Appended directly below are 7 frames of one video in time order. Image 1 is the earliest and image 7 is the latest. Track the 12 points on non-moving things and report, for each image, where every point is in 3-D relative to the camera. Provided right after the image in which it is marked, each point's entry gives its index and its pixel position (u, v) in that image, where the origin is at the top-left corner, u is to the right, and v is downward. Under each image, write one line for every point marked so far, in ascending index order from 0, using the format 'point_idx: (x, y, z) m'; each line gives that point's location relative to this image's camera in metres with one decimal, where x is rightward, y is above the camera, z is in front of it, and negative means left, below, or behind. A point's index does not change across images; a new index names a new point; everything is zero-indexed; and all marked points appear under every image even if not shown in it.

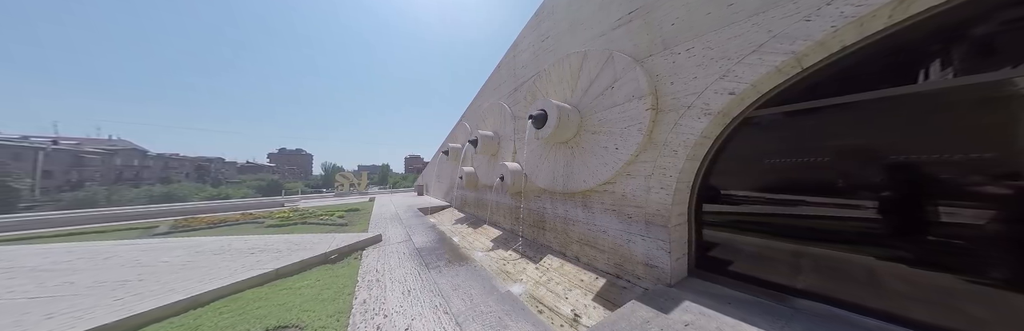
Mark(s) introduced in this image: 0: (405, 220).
0: (-4.8, -2.7, +8.5) m
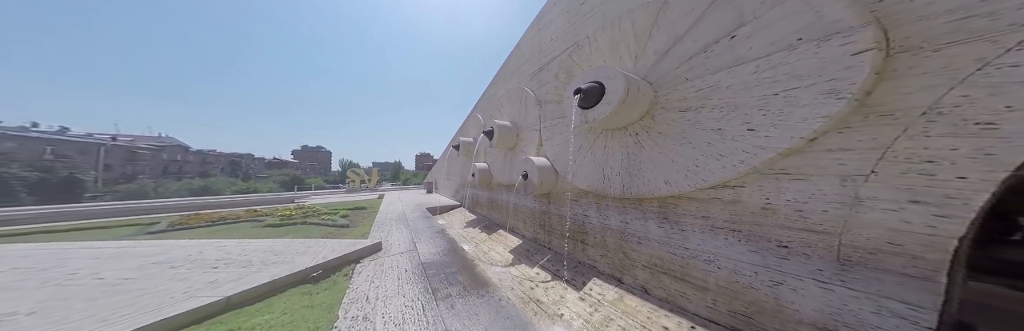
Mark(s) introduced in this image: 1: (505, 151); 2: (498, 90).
0: (-4.2, -2.5, +7.8) m
1: (-0.1, +0.5, +6.0) m
2: (-0.4, +2.7, +6.5) m
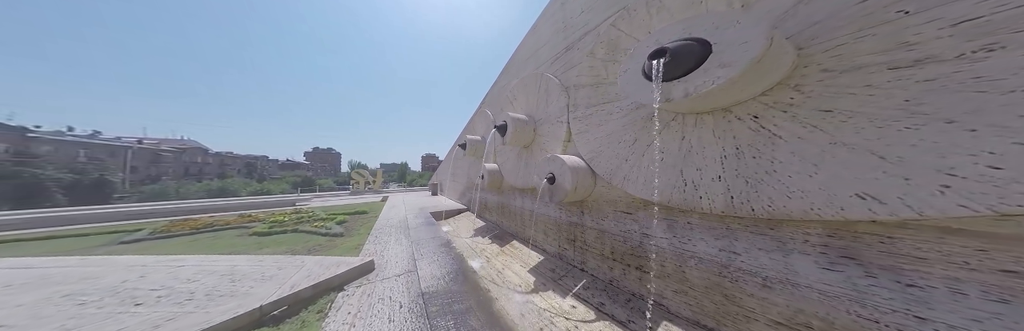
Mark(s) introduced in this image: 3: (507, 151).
0: (-3.8, -2.5, +7.1) m
1: (+0.3, +0.4, +5.2) m
2: (0.0, +2.7, +5.8) m
3: (0.0, +0.5, +5.9) m
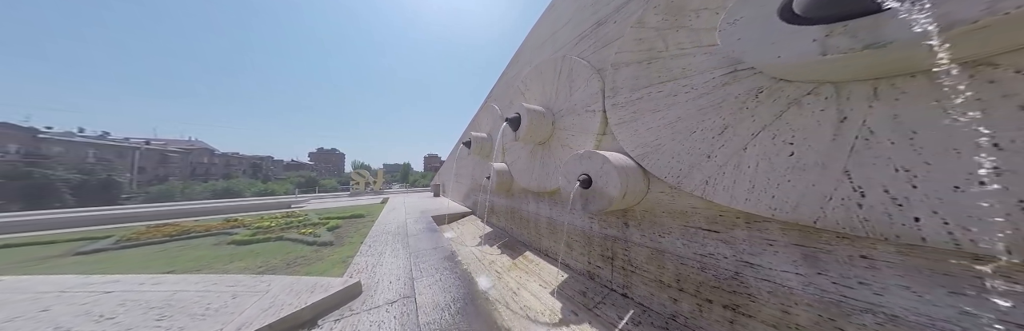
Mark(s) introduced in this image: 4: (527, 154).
0: (-3.4, -2.5, +6.4) m
1: (+0.6, +0.4, +4.6) m
2: (+0.4, +2.7, +5.2) m
3: (+0.3, +0.5, +5.3) m
4: (+0.4, +0.3, +5.0) m
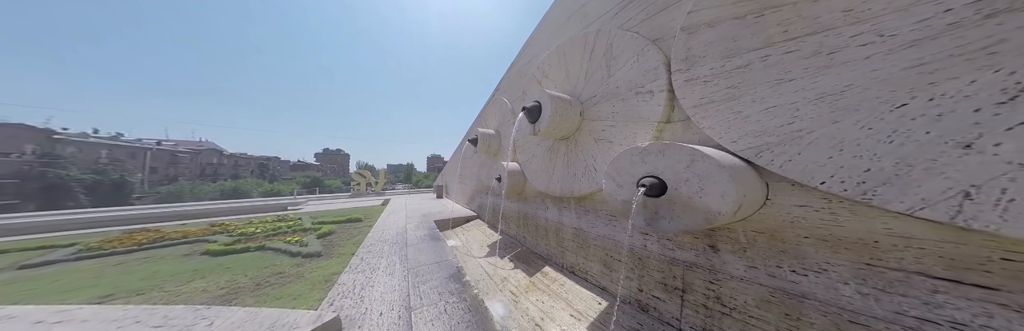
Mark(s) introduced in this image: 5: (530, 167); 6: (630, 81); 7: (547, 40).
0: (-3.0, -2.5, +5.7) m
1: (+1.0, +0.5, +3.9) m
2: (+0.8, +2.7, +4.5) m
3: (+0.7, +0.5, +4.5) m
4: (+0.8, +0.3, +4.3) m
5: (+0.5, -0.1, +5.0) m
6: (+1.7, +1.2, +2.5) m
7: (+0.8, +3.5, +4.8) m
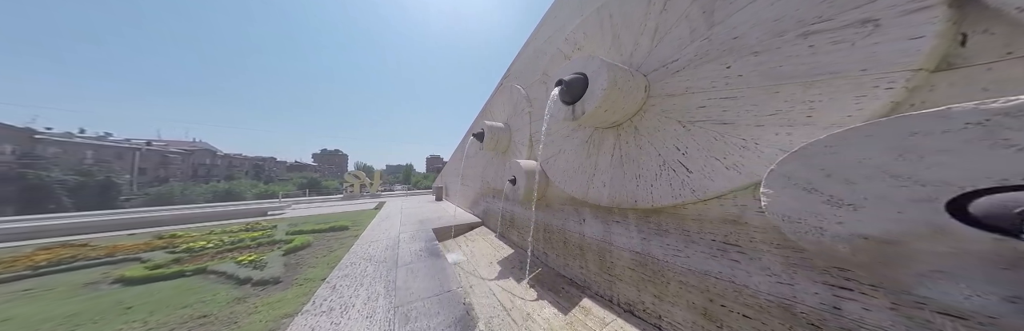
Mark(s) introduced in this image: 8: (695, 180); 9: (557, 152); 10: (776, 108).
0: (-2.6, -2.5, +4.5) m
1: (+1.5, +0.5, +2.7) m
2: (+1.3, +2.7, +3.4) m
3: (+1.2, +0.5, +3.4) m
4: (+1.3, +0.4, +3.2) m
5: (+1.0, 0.0, +3.9) m
6: (+2.3, +1.3, +1.4) m
7: (+1.3, +3.5, +3.7) m
8: (+2.0, -0.1, +1.9) m
9: (+0.9, +0.3, +3.8) m
10: (+2.2, +0.5, +1.4) m
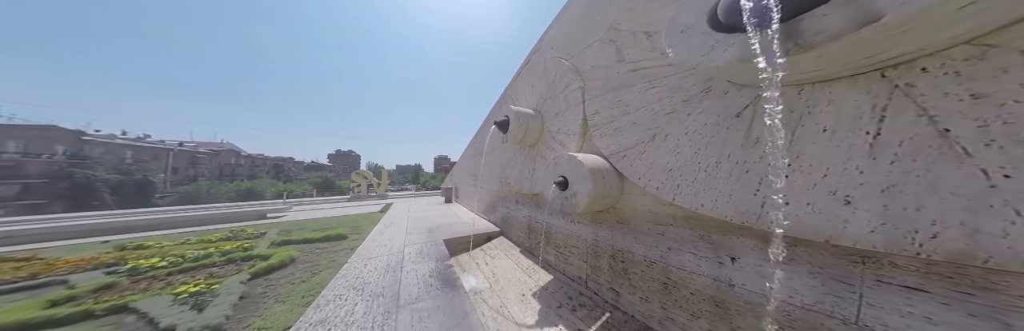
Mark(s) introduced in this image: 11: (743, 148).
0: (-1.6, -2.4, +3.0) m
1: (+2.5, +0.6, +1.1) m
2: (+2.2, +2.8, +1.8) m
3: (+2.2, +0.6, +1.8) m
4: (+2.3, +0.5, +1.5) m
5: (+2.0, +0.1, +2.3) m
6: (+3.1, +1.4, -0.3) m
7: (+2.3, +3.6, +2.1) m
8: (+2.9, 0.0, +0.2) m
9: (+1.8, +0.4, +2.2) m
10: (+3.0, +0.6, -0.3) m
11: (+2.2, +0.2, +1.6) m
